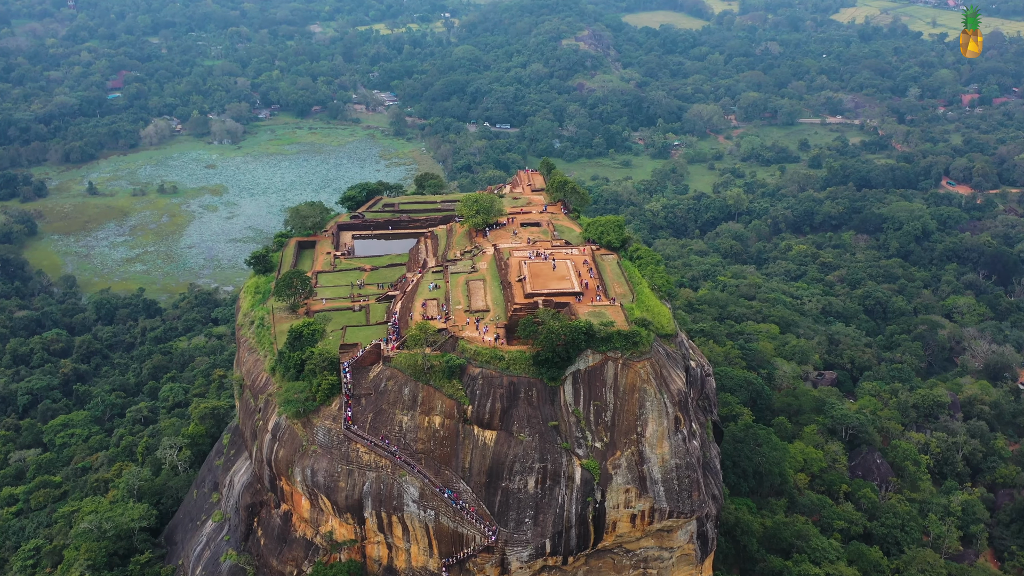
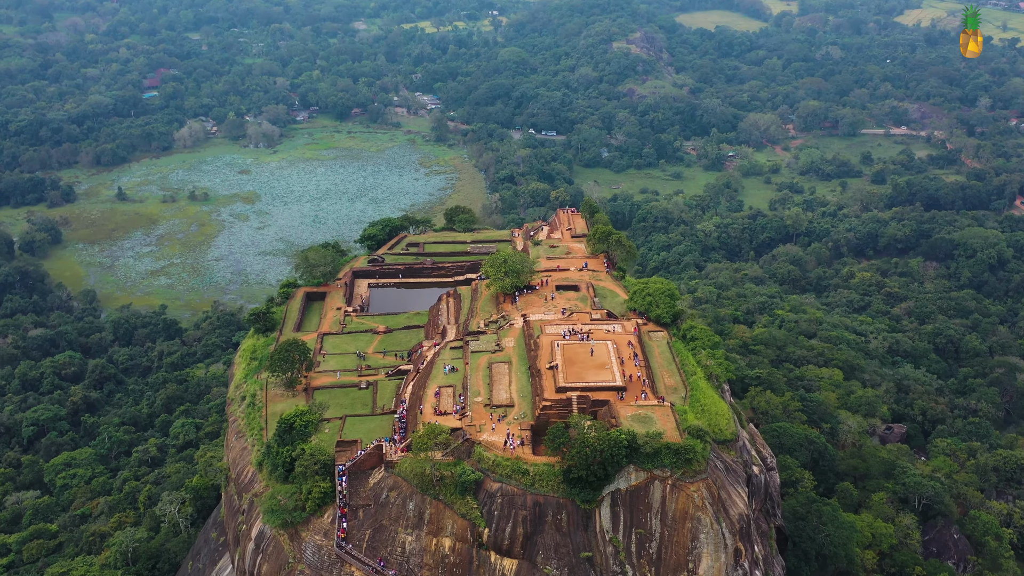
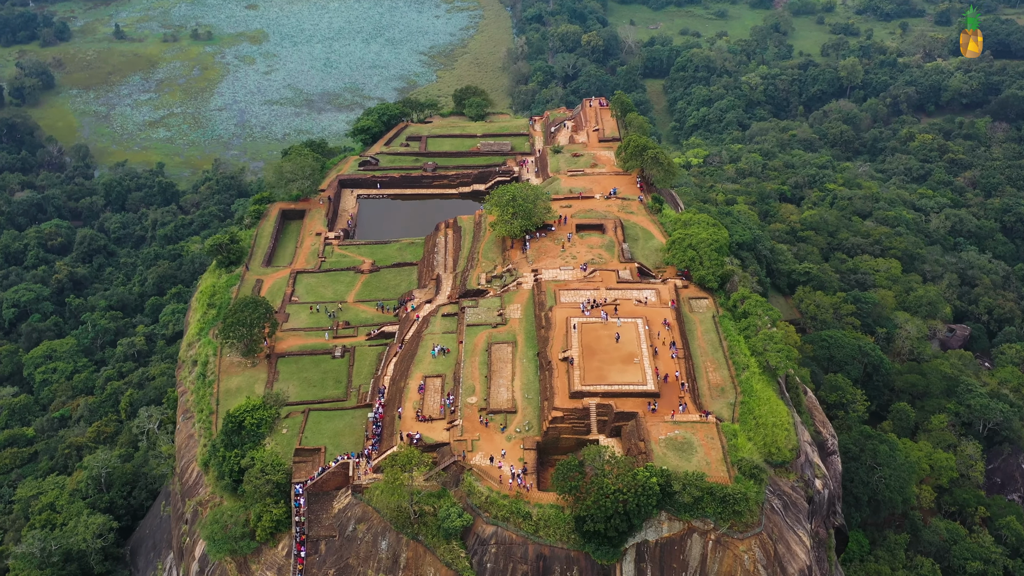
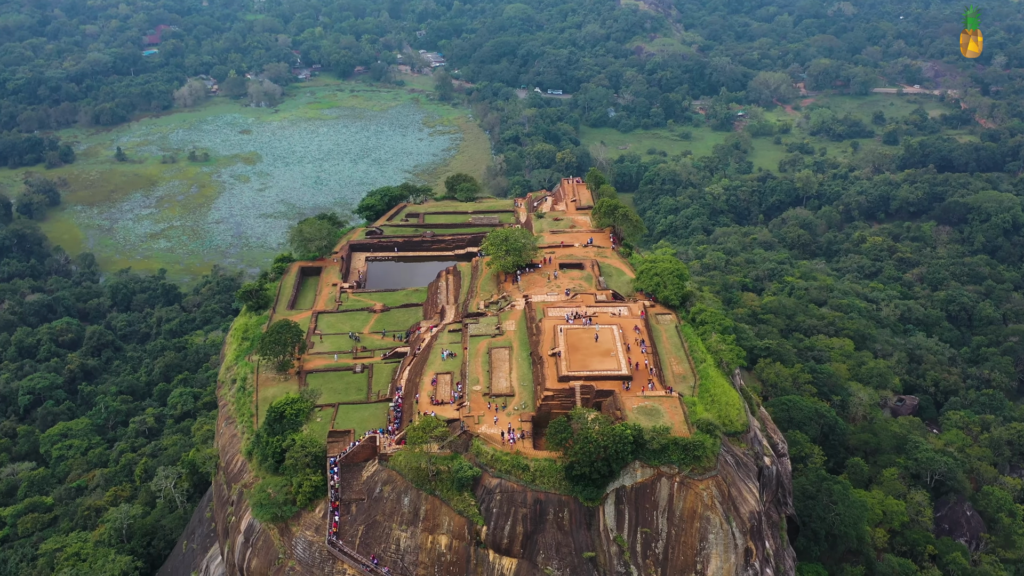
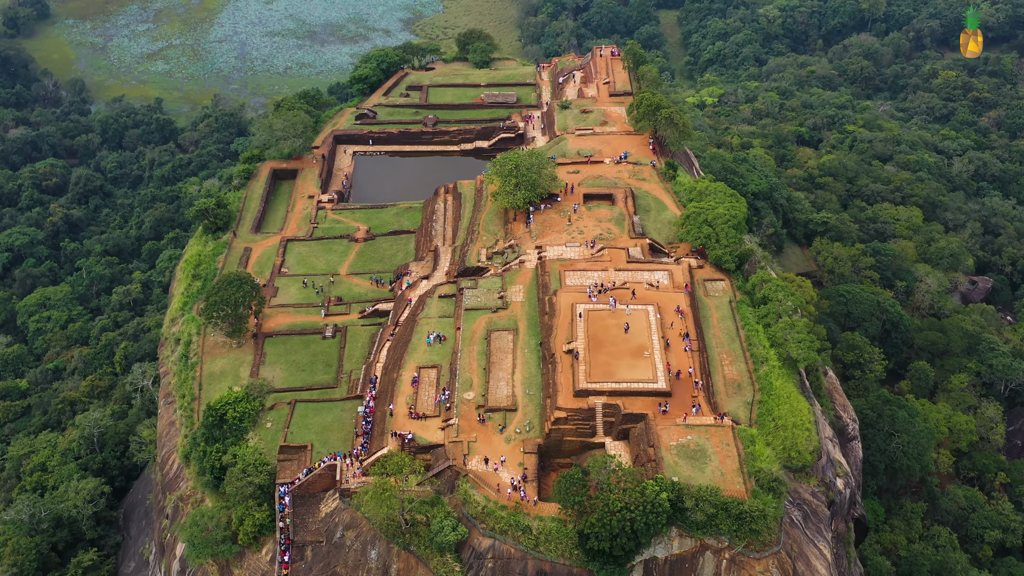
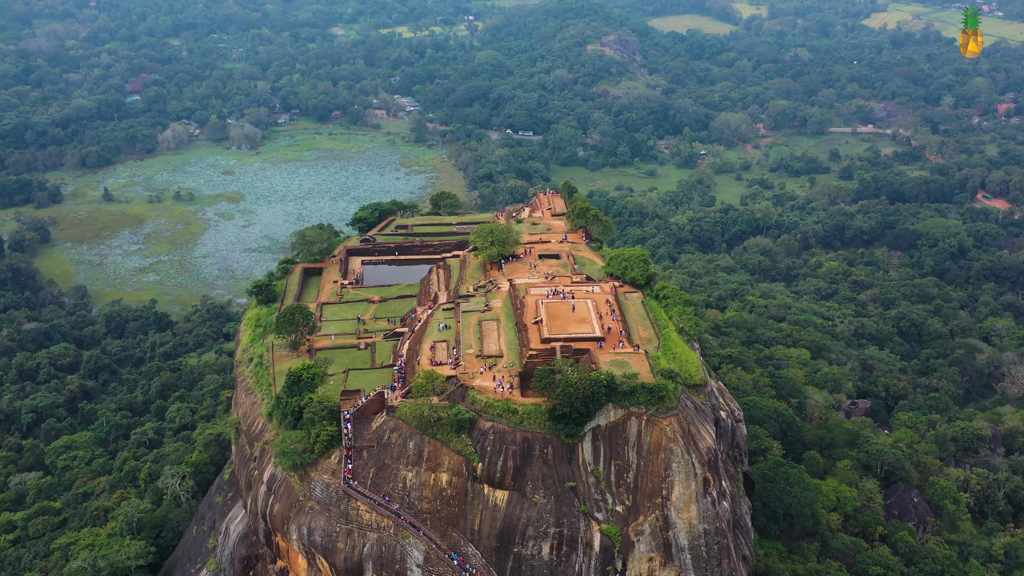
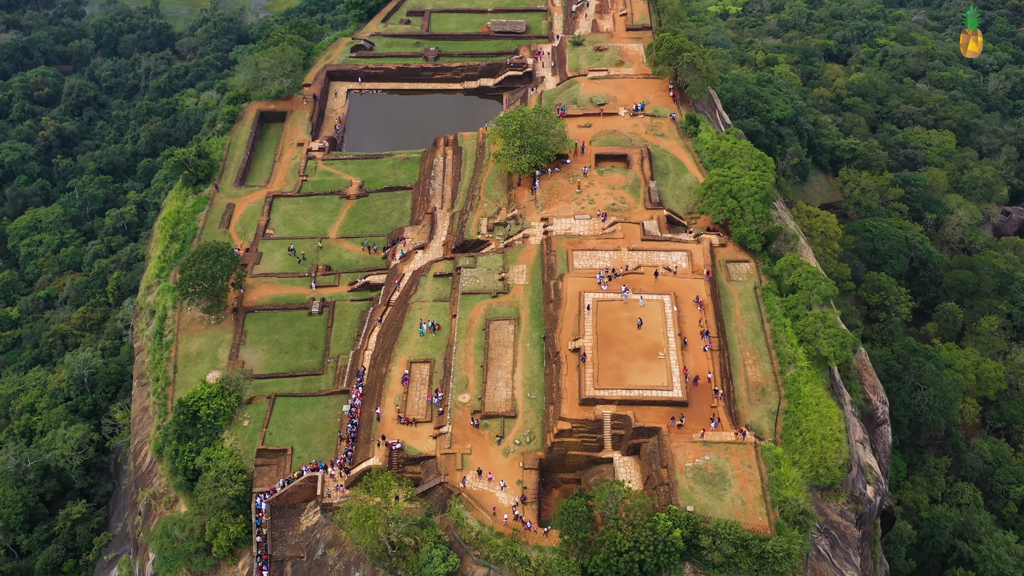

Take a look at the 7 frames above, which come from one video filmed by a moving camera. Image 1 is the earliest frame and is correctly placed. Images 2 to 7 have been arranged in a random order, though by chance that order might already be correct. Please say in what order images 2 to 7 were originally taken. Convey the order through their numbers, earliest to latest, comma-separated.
6, 2, 4, 3, 5, 7
